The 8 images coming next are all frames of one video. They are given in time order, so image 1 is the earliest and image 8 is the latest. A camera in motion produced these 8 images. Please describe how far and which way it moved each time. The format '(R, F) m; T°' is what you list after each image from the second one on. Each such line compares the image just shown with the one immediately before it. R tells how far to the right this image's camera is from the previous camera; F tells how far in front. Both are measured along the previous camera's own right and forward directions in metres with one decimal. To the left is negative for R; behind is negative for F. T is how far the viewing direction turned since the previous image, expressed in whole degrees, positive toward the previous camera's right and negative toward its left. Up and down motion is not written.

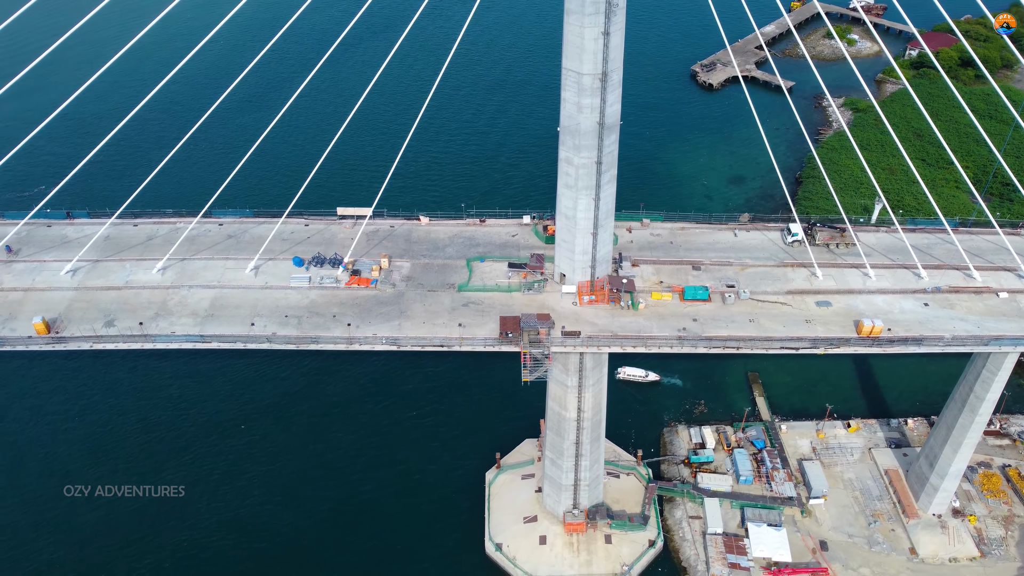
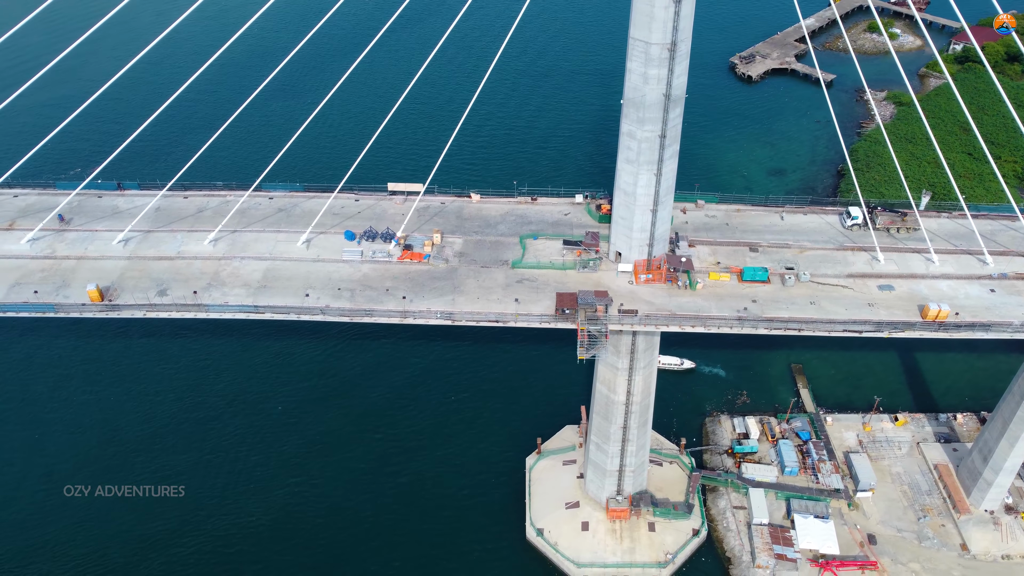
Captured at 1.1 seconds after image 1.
(-2.1, +0.7) m; -1°
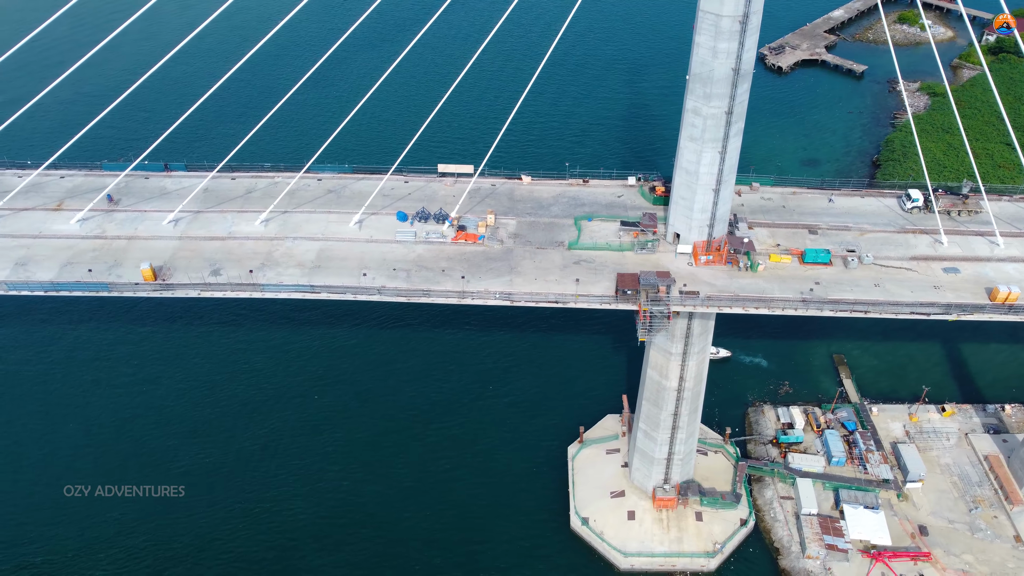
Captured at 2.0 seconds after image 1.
(-2.7, +0.8) m; -1°
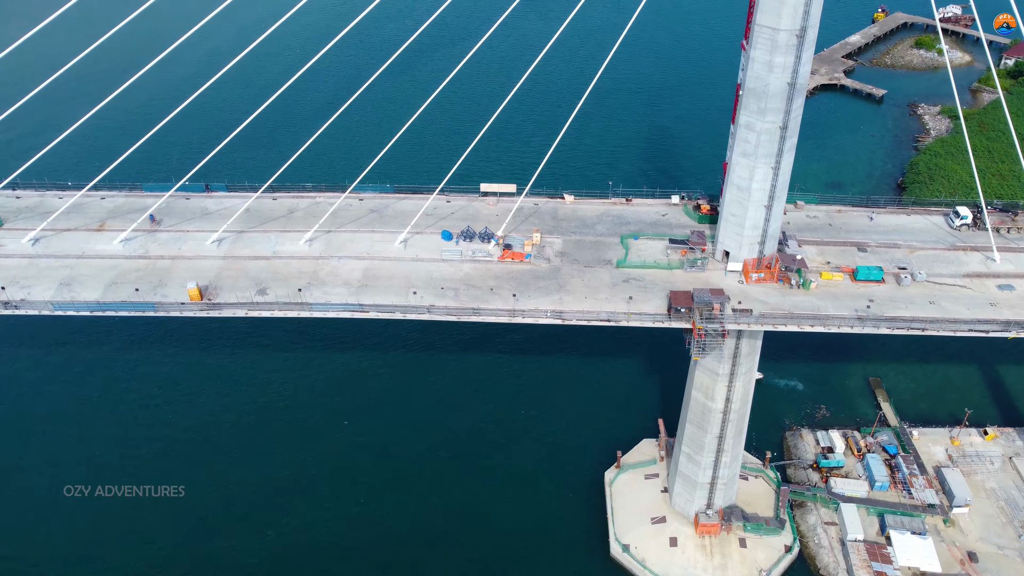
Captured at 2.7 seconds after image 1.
(-2.4, +0.6) m; 0°
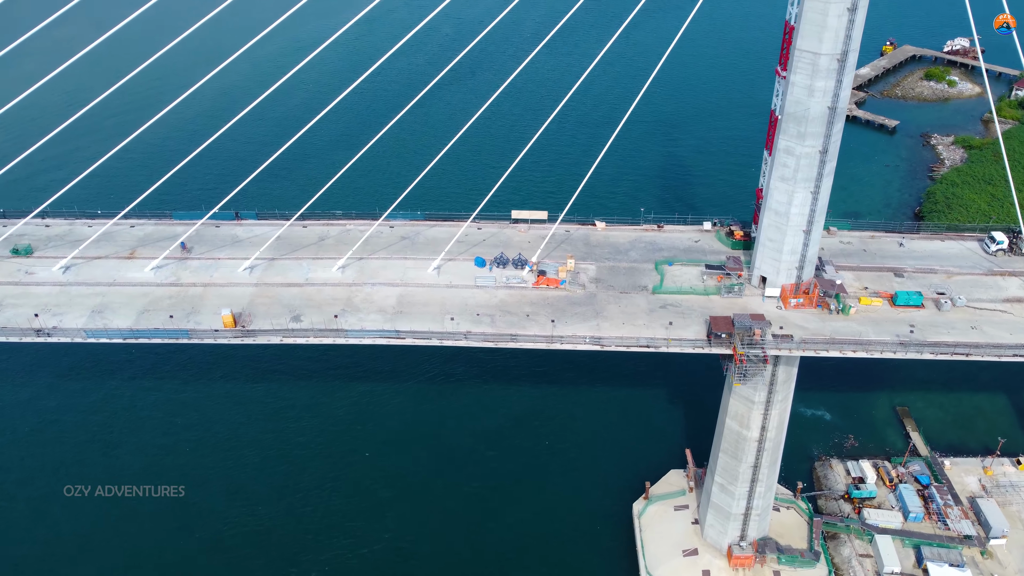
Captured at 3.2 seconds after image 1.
(-1.9, +0.4) m; 0°
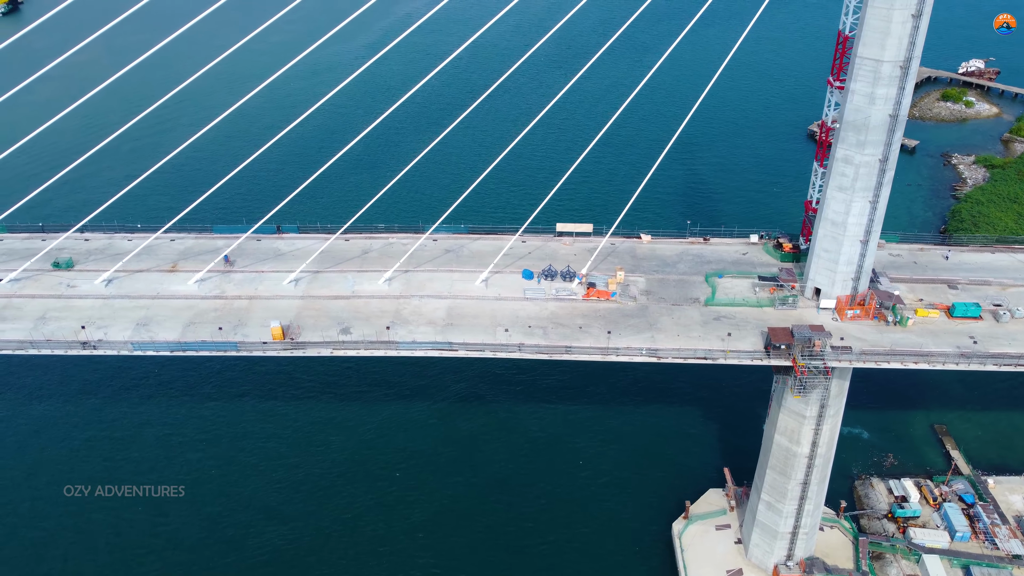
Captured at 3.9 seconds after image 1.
(-2.7, +0.6) m; 0°
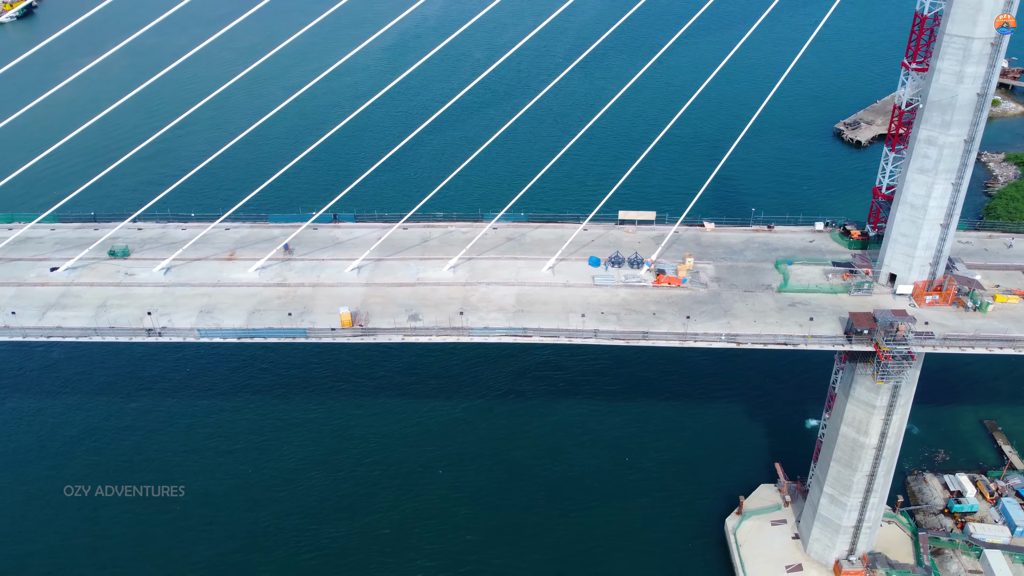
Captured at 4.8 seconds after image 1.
(-3.7, +0.8) m; 0°
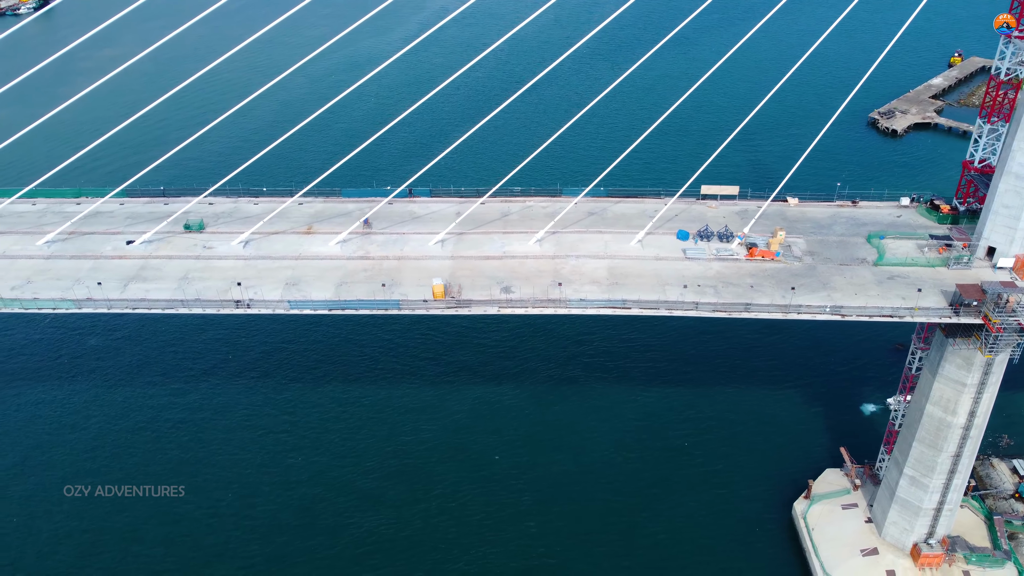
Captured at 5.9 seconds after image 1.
(-4.8, +0.9) m; 0°
